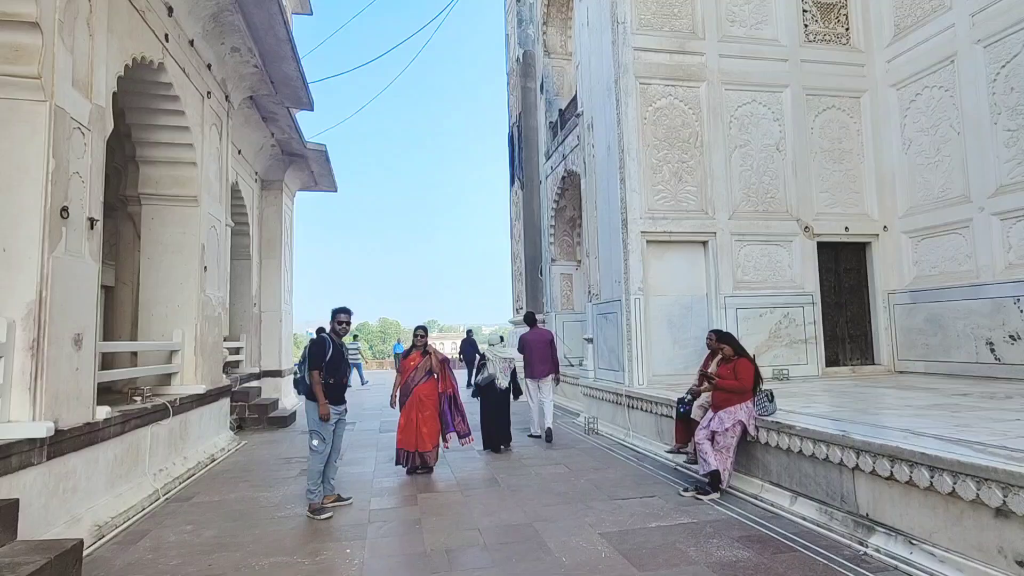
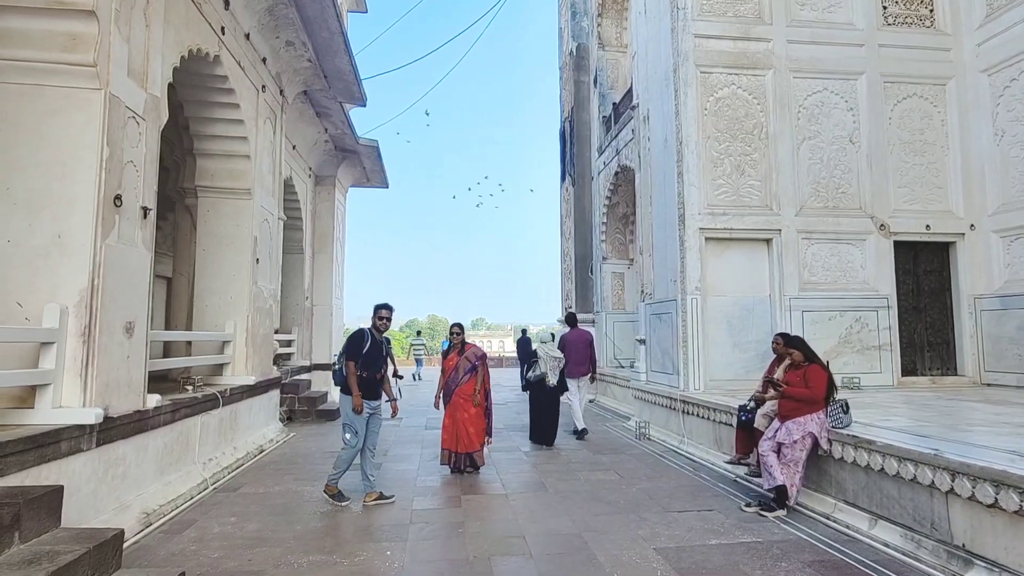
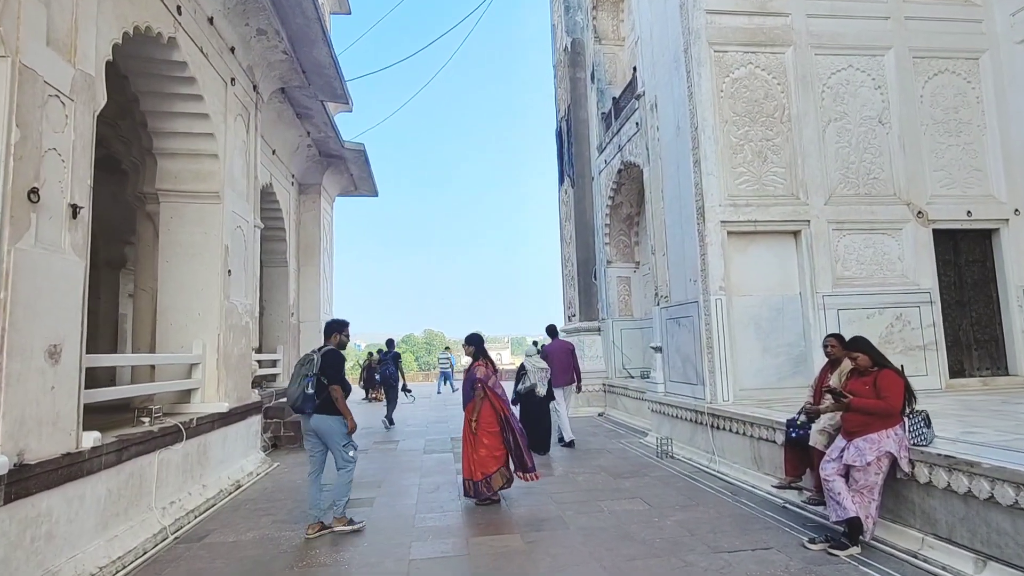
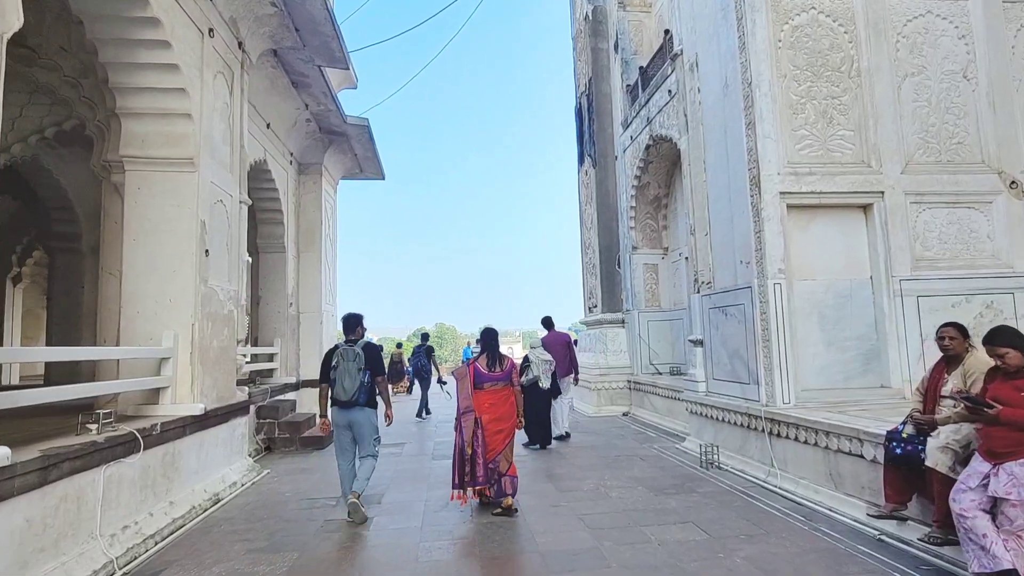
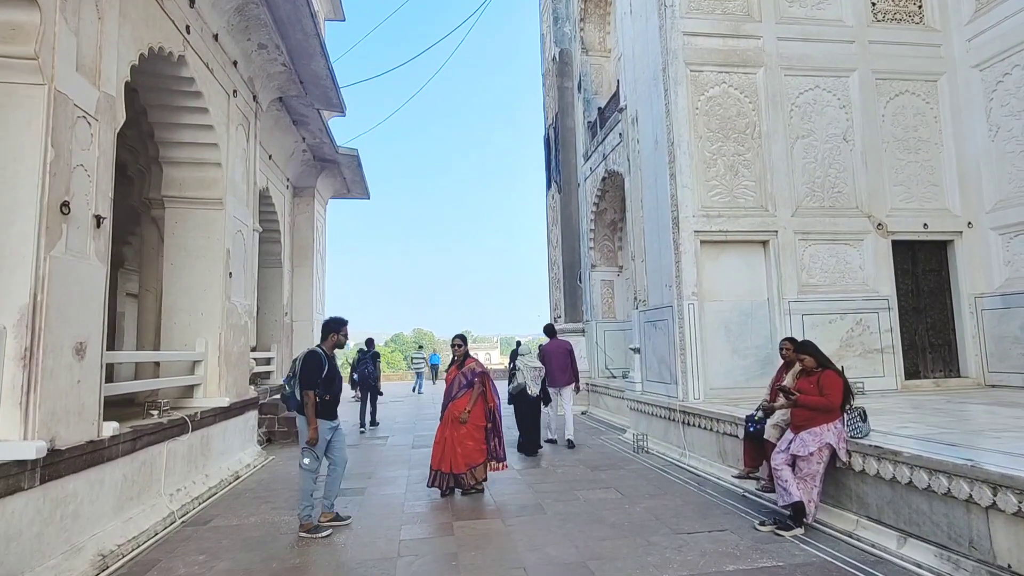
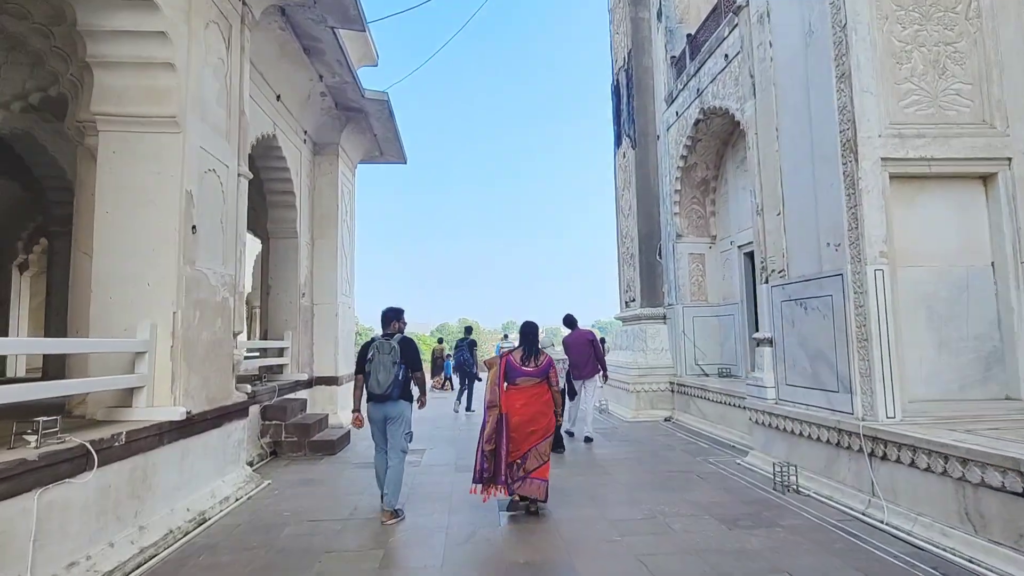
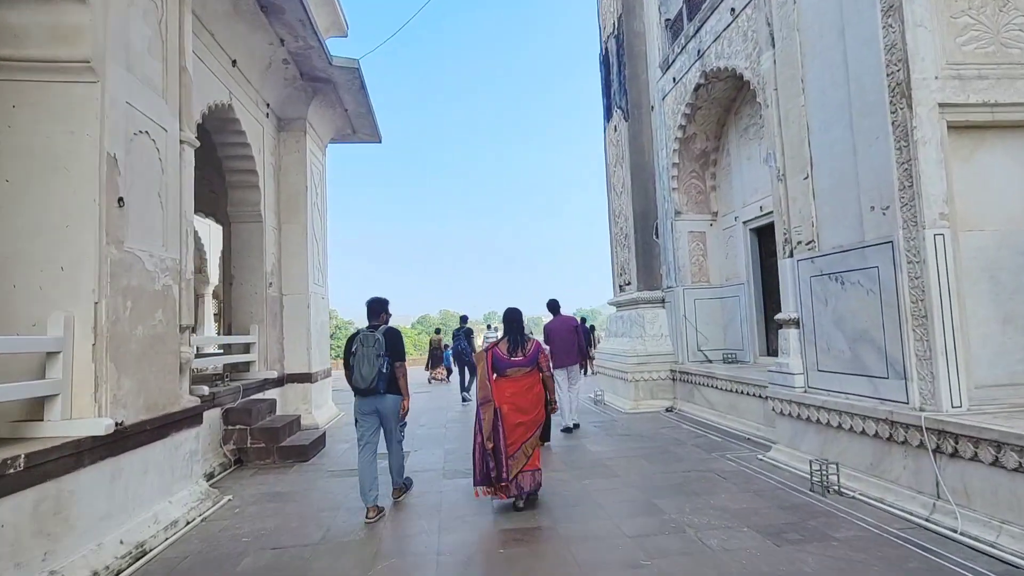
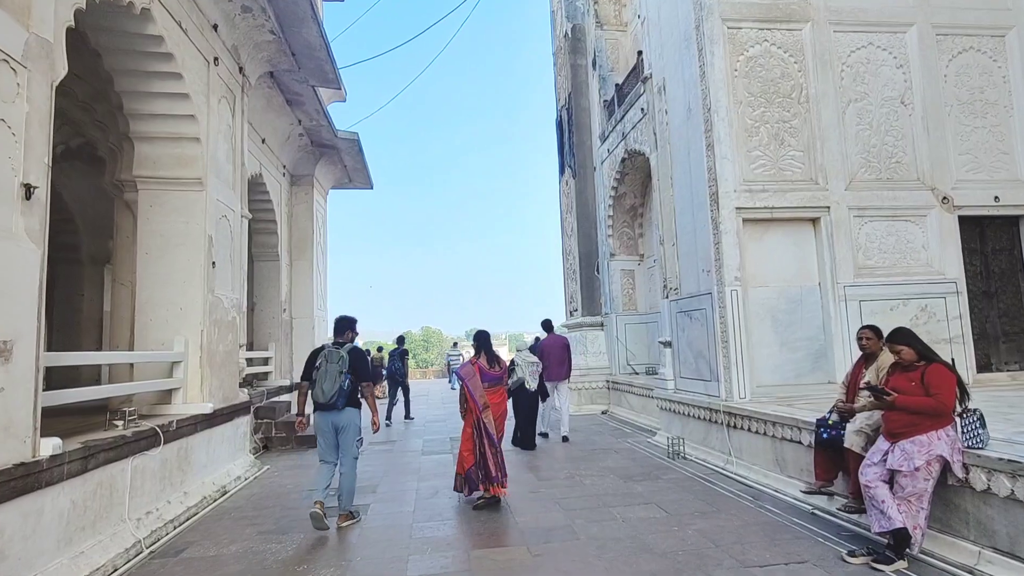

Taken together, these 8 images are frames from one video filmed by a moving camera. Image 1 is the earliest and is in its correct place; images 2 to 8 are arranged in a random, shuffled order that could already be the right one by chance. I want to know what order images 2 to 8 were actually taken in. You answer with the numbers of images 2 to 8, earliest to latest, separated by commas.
2, 5, 3, 8, 4, 6, 7
